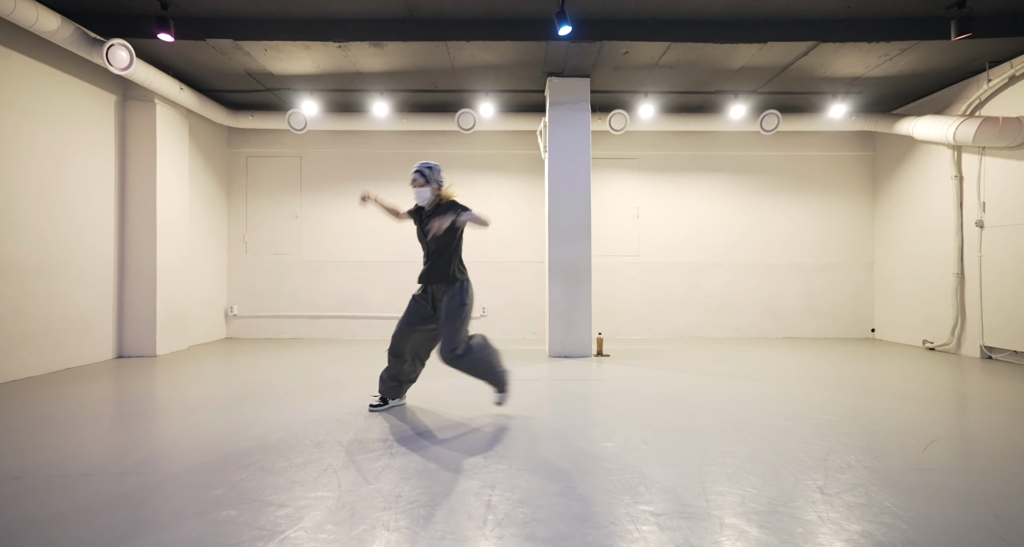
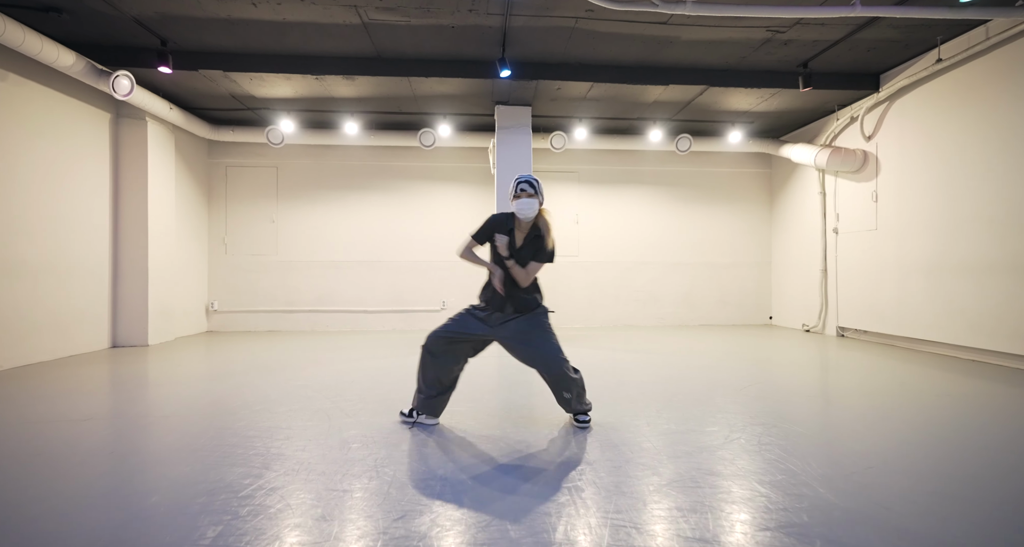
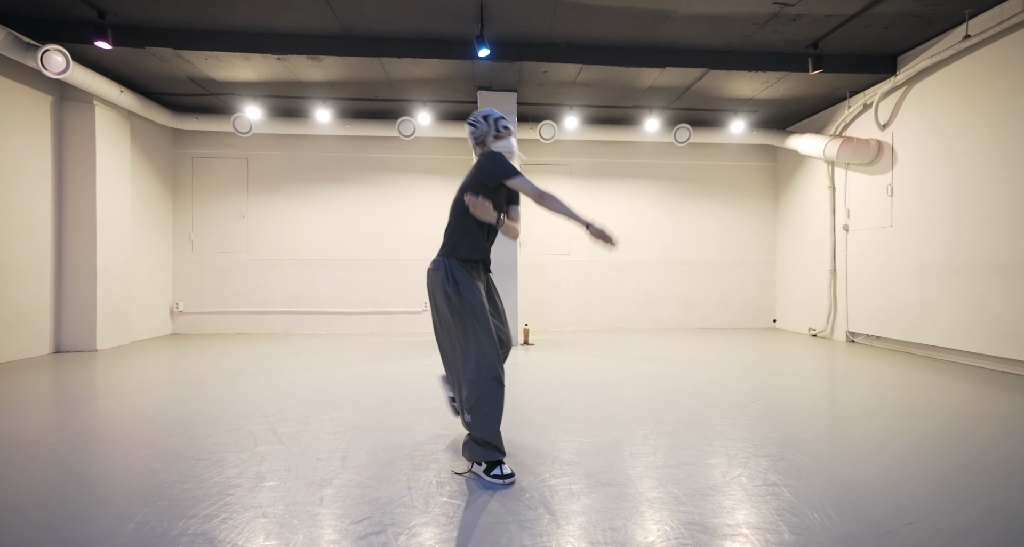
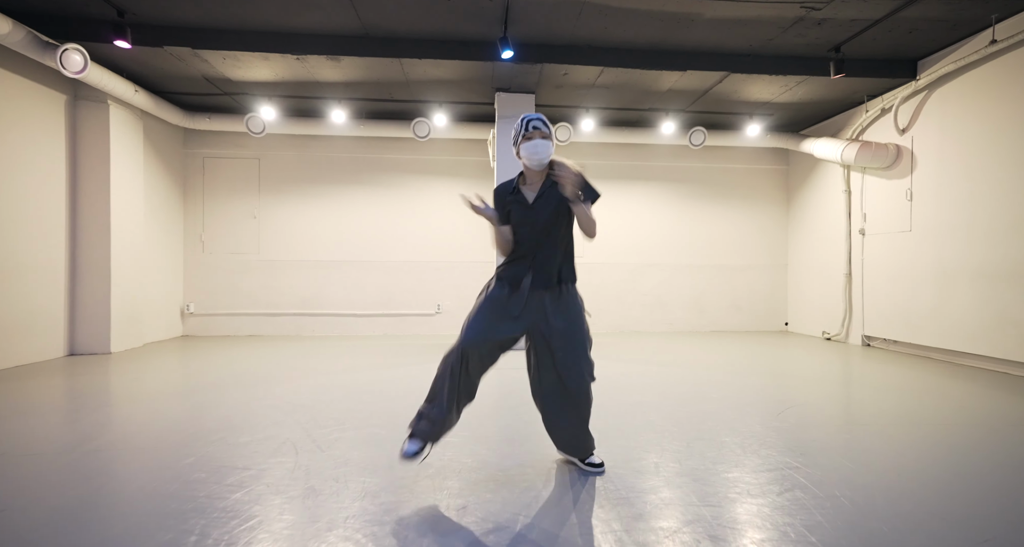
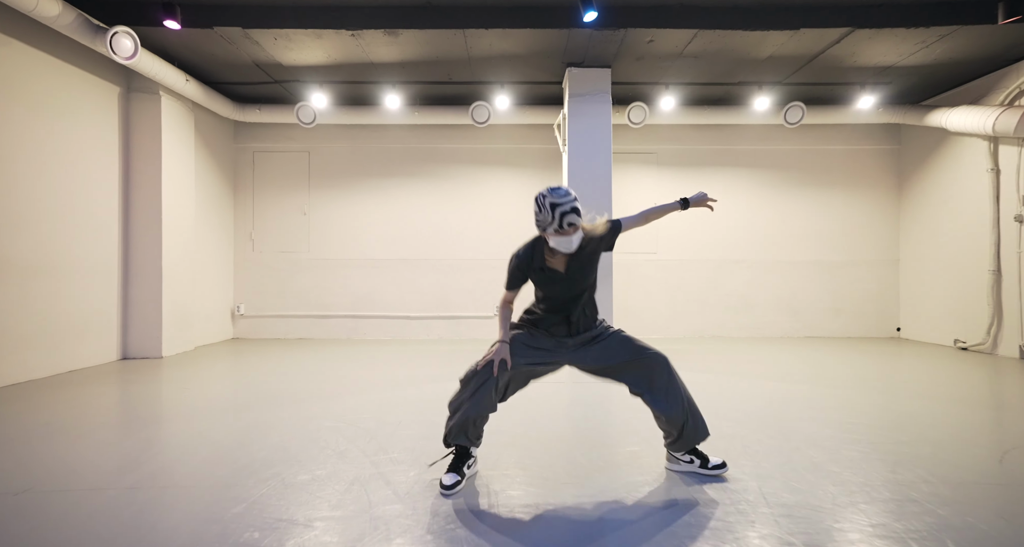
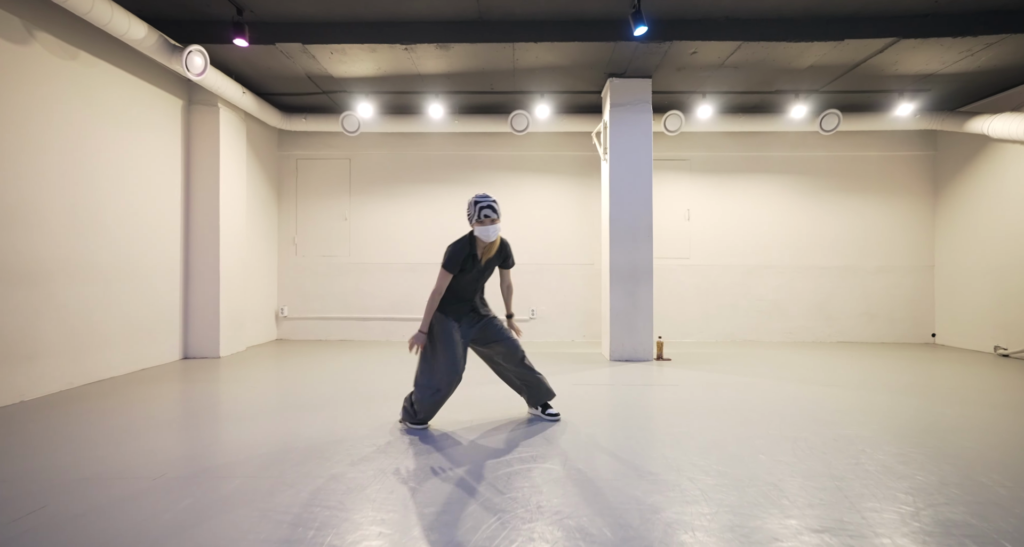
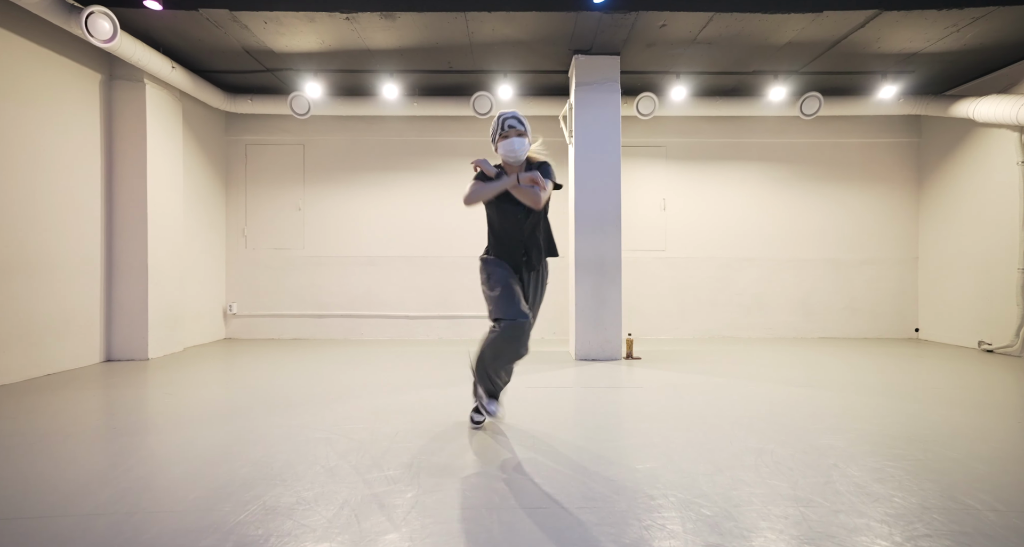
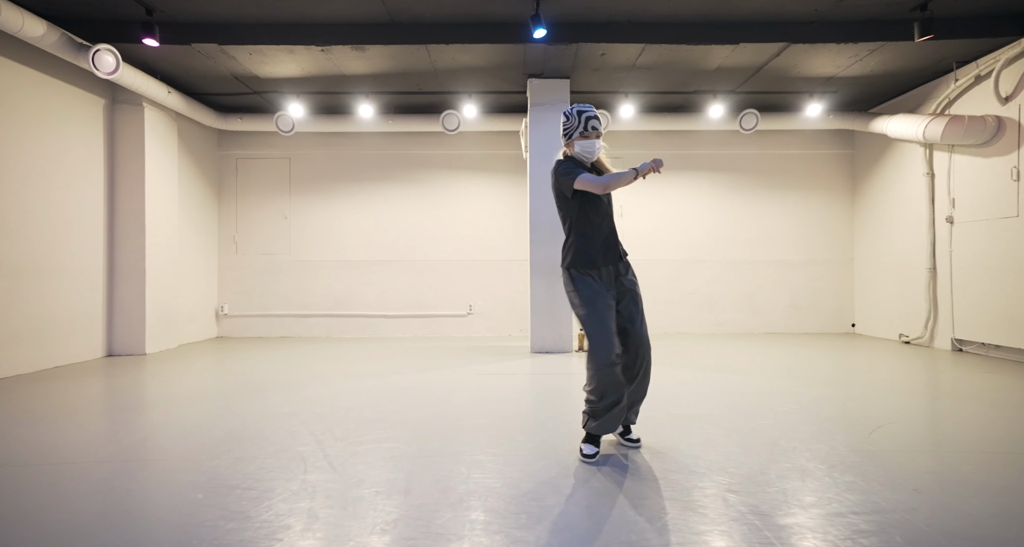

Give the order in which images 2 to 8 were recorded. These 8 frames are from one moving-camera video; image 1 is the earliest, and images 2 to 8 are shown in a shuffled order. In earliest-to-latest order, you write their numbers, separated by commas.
6, 7, 5, 8, 3, 4, 2
